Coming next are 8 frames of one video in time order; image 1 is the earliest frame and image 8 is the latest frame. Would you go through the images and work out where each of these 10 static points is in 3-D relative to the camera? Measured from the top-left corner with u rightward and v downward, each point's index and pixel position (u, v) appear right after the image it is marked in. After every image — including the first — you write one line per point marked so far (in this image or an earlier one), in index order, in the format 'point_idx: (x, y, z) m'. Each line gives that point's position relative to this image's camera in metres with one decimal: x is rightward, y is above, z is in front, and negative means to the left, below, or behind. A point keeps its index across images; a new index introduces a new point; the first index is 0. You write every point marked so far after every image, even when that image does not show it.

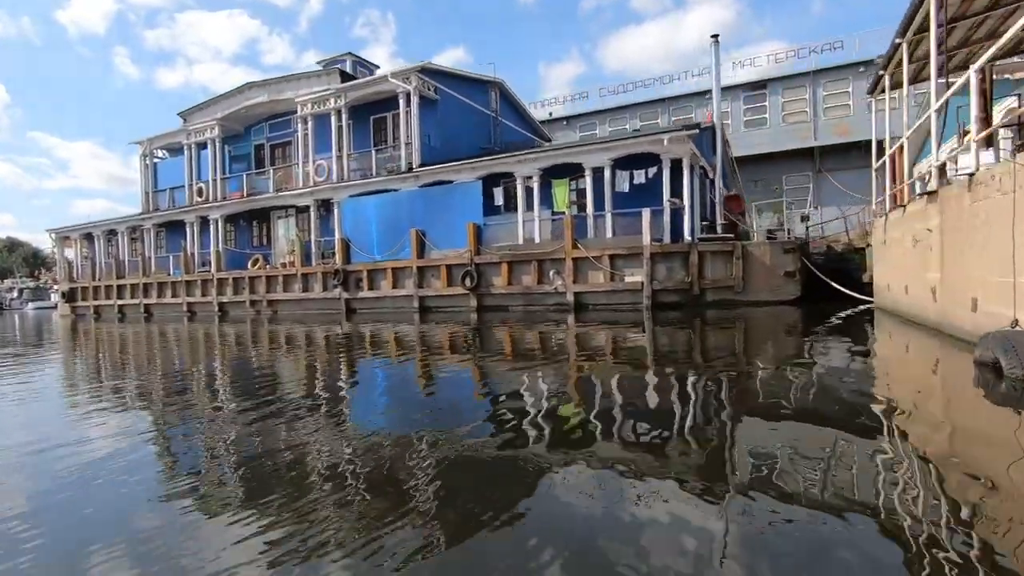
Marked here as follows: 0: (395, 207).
0: (-3.3, +2.3, +14.7) m
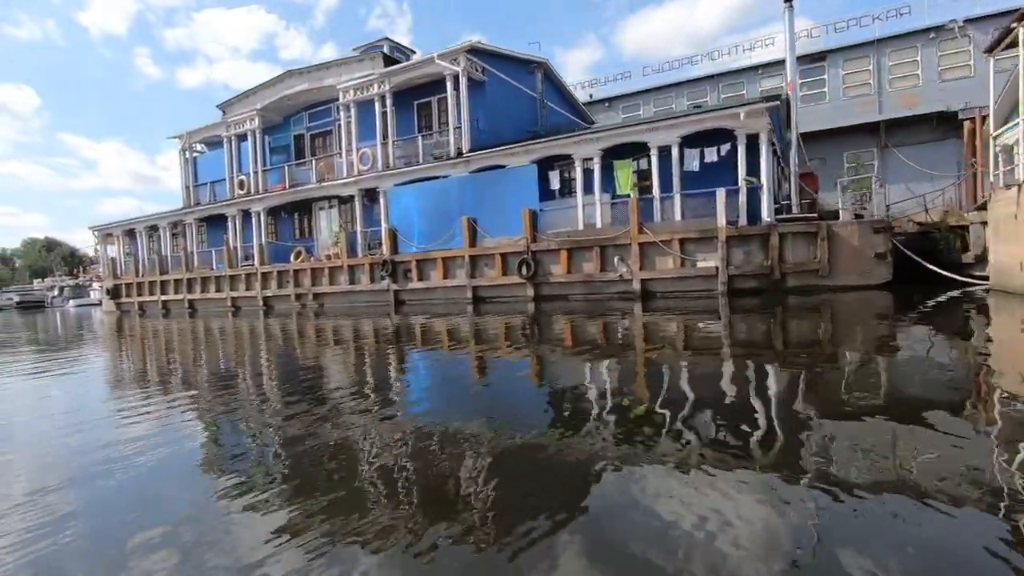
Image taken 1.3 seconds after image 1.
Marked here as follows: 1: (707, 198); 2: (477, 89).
0: (-1.9, +2.5, +14.2) m
1: (+4.1, +1.9, +11.2) m
2: (-0.9, +5.5, +14.8) m
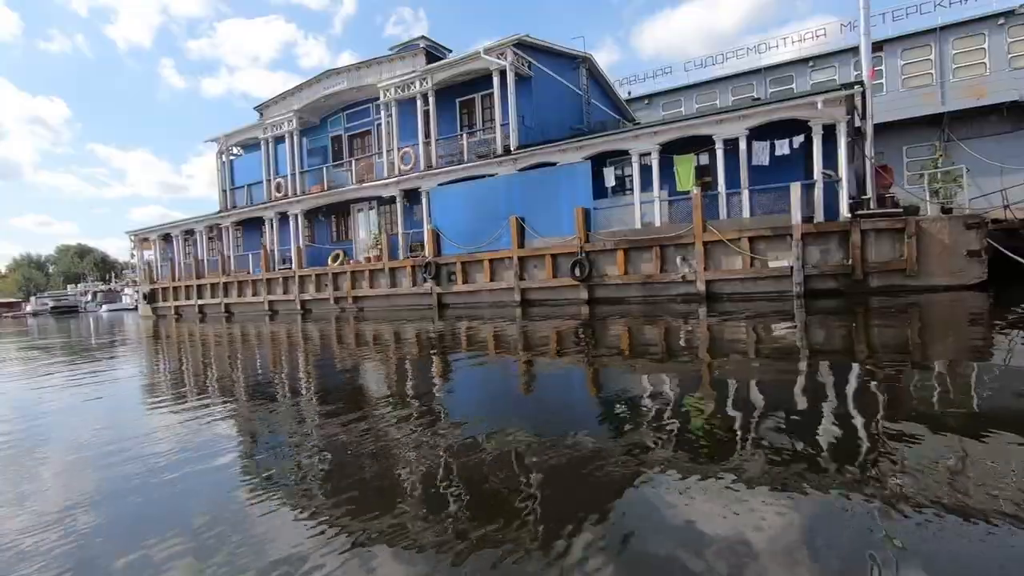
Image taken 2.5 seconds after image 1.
0: (-0.7, +2.4, +13.7) m
1: (+5.3, +1.9, +10.5) m
2: (+0.3, +5.4, +14.3) m
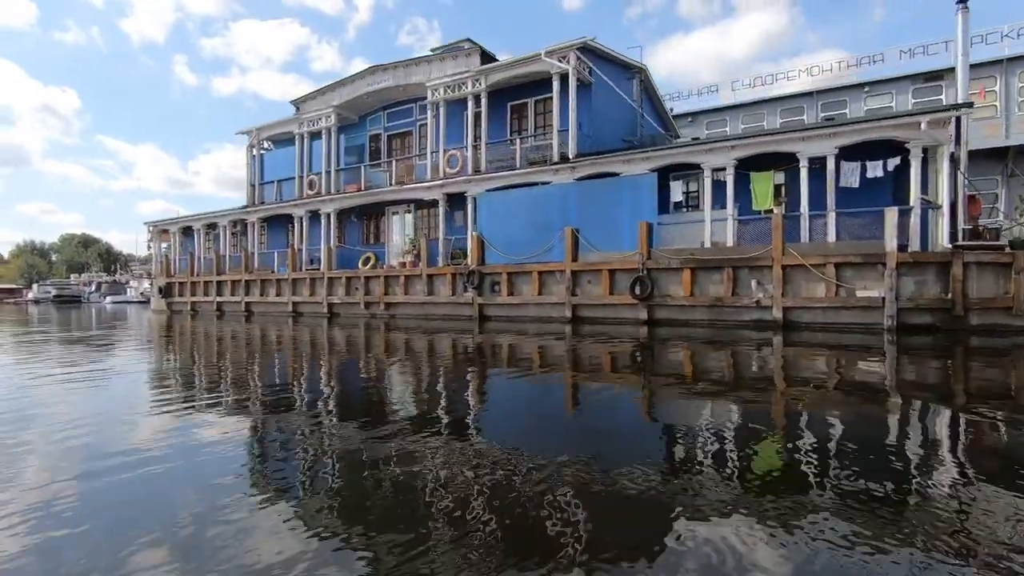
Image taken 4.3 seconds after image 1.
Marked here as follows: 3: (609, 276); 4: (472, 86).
0: (+0.7, +2.1, +13.0) m
1: (+6.6, +1.3, +9.8) m
2: (+1.8, +5.0, +13.7) m
3: (+2.1, +0.3, +11.9) m
4: (-1.1, +5.3, +14.1) m
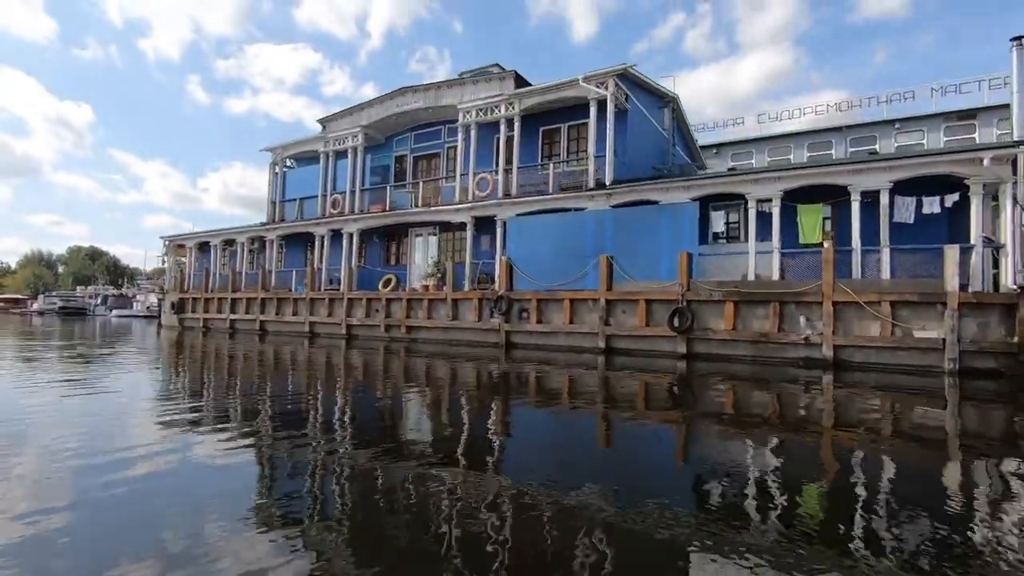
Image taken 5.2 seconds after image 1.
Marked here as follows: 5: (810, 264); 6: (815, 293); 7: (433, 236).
0: (+1.4, +1.4, +12.7) m
1: (+7.3, +0.6, +9.5) m
2: (+2.7, +4.3, +13.5) m
3: (+2.9, -0.4, +11.5) m
4: (-0.2, +4.6, +13.9) m
5: (+5.8, +0.5, +10.4) m
6: (+5.6, -0.1, +9.9) m
7: (-2.4, +1.6, +16.3) m
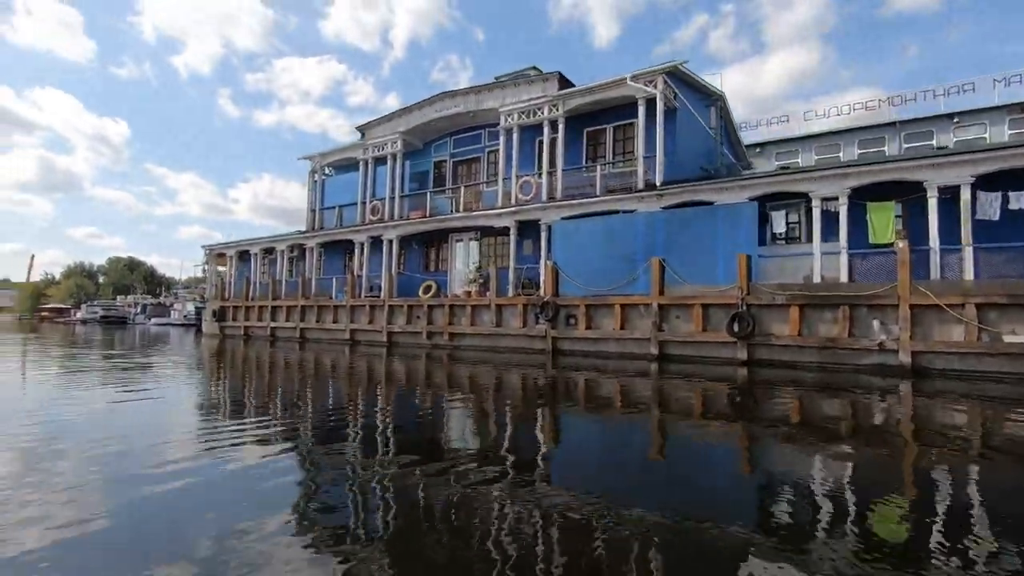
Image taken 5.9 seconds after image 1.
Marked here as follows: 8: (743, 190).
0: (+2.5, +1.3, +12.3) m
1: (+8.3, +0.6, +8.8) m
2: (+3.8, +4.2, +13.1) m
3: (+3.9, -0.5, +11.0) m
4: (+0.9, +4.5, +13.6) m
5: (+6.8, +0.4, +9.8) m
6: (+6.6, -0.1, +9.4) m
7: (-1.2, +1.4, +16.1) m
8: (+4.8, +2.1, +11.2) m
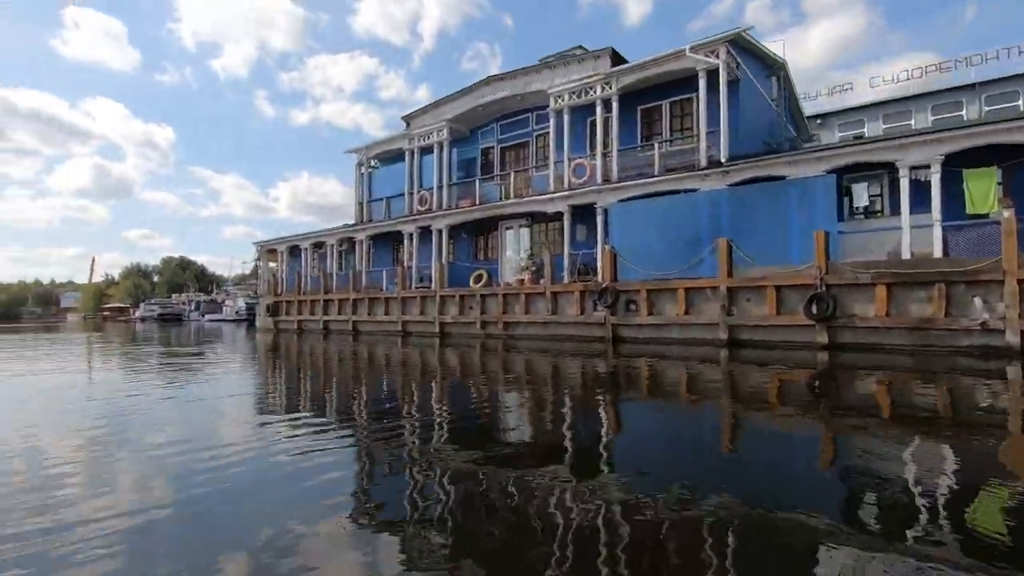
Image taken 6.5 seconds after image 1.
0: (+3.8, +1.7, +11.7) m
1: (+9.3, +1.0, +7.9) m
2: (+5.0, +4.6, +12.4) m
3: (+5.1, -0.1, +10.4) m
4: (+2.2, +4.8, +13.1) m
5: (+7.9, +0.8, +9.0) m
6: (+7.7, +0.3, +8.6) m
7: (+0.3, +1.7, +15.7) m
8: (+6.0, +2.5, +10.5) m
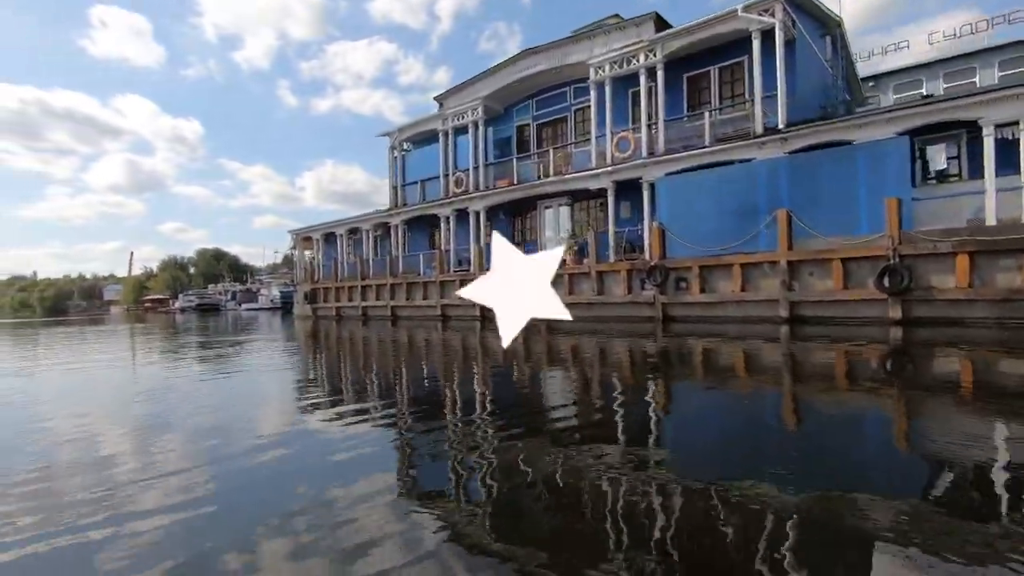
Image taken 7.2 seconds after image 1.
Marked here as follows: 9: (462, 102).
0: (+4.7, +2.2, +11.1) m
1: (+10.1, +1.5, +7.1) m
2: (+5.9, +5.1, +11.6) m
3: (+6.1, +0.4, +9.8) m
4: (+3.1, +5.4, +12.5) m
5: (+8.7, +1.4, +8.2) m
6: (+8.5, +0.8, +7.8) m
7: (+1.5, +2.3, +15.3) m
8: (+6.8, +3.0, +9.7) m
9: (-1.6, +5.8, +16.5) m
